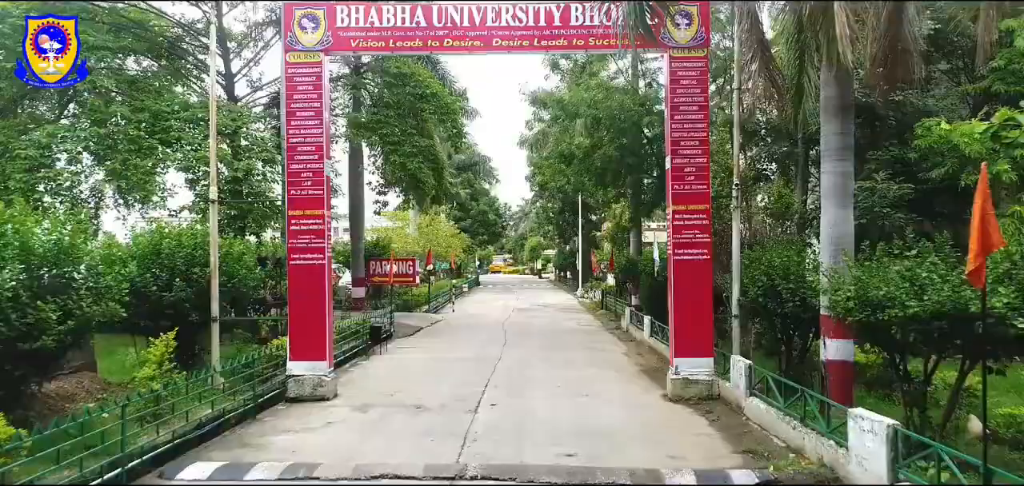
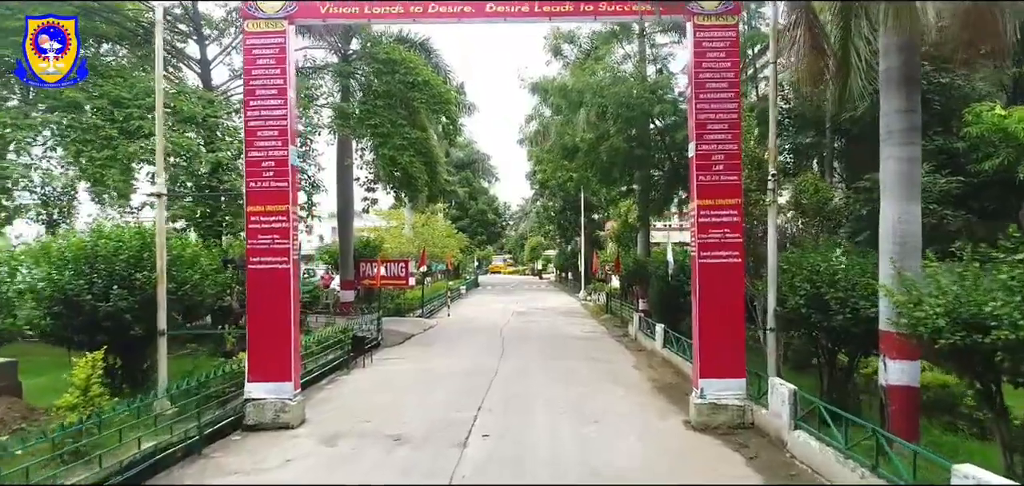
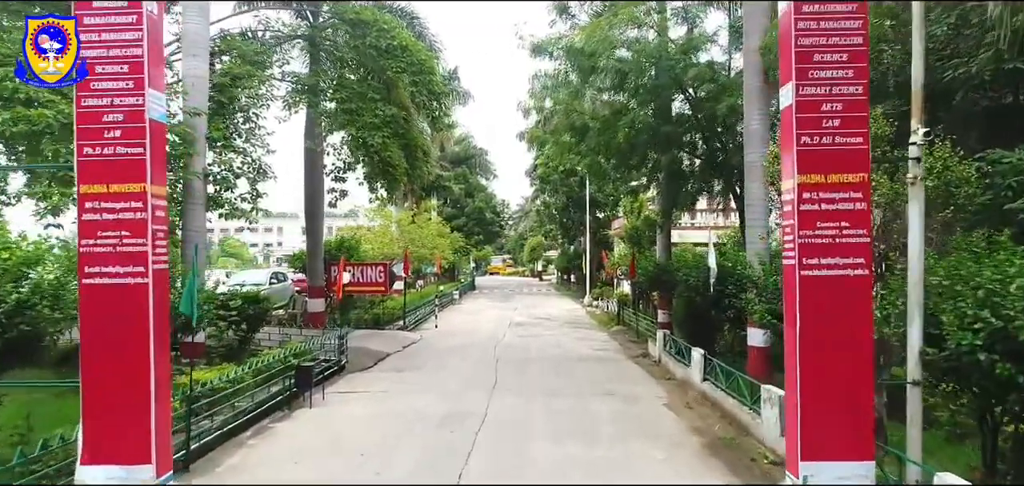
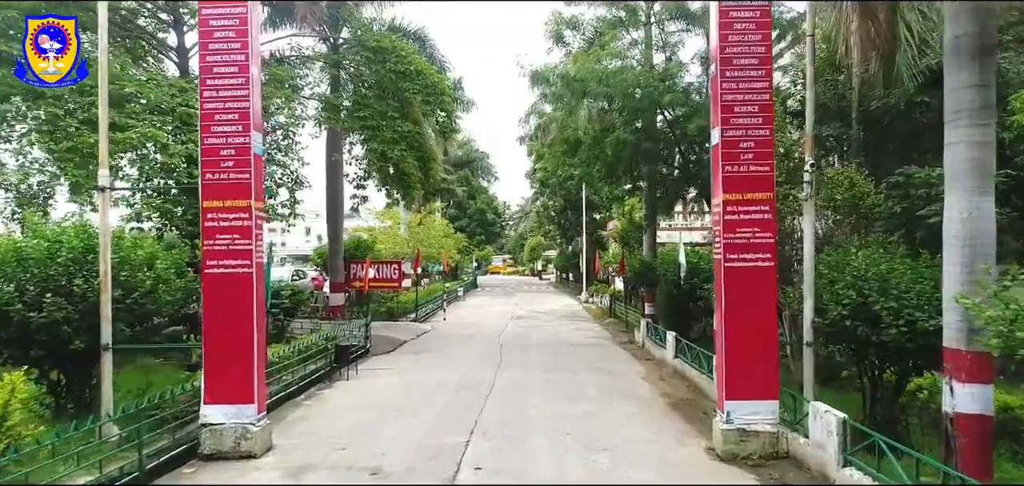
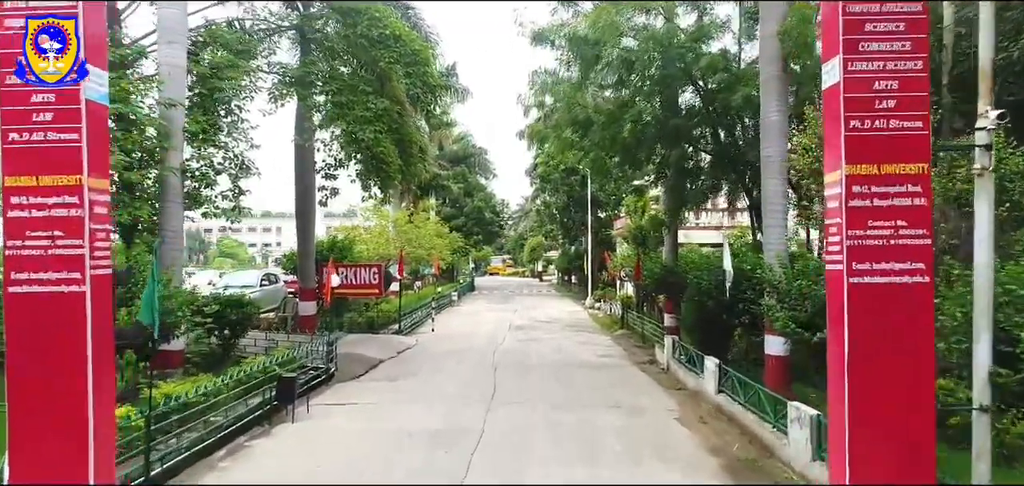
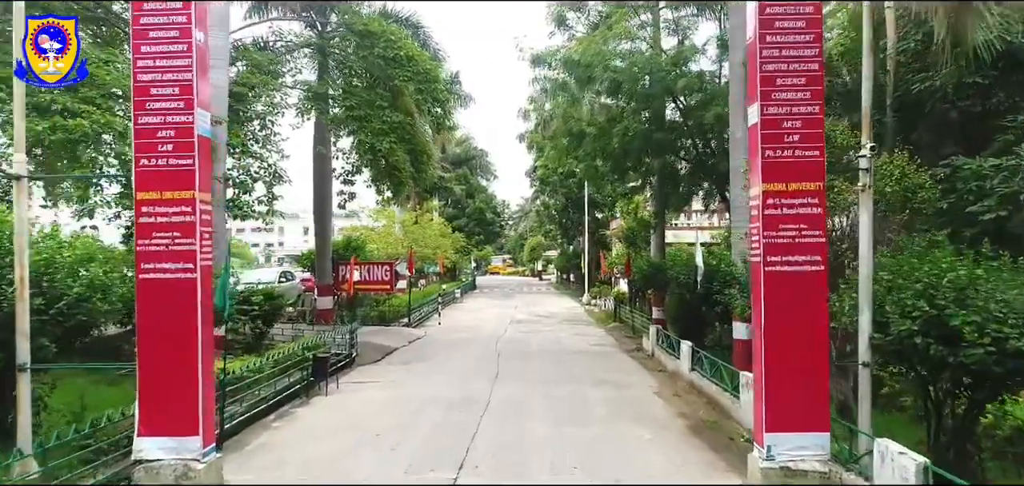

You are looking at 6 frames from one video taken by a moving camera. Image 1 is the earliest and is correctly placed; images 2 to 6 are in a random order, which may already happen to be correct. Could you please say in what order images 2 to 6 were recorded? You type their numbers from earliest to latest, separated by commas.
2, 4, 6, 3, 5
